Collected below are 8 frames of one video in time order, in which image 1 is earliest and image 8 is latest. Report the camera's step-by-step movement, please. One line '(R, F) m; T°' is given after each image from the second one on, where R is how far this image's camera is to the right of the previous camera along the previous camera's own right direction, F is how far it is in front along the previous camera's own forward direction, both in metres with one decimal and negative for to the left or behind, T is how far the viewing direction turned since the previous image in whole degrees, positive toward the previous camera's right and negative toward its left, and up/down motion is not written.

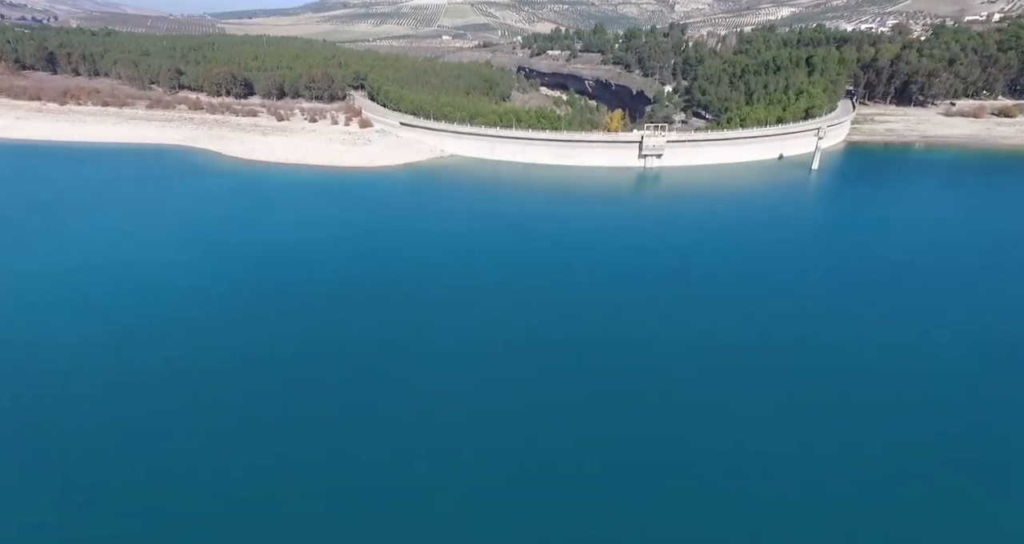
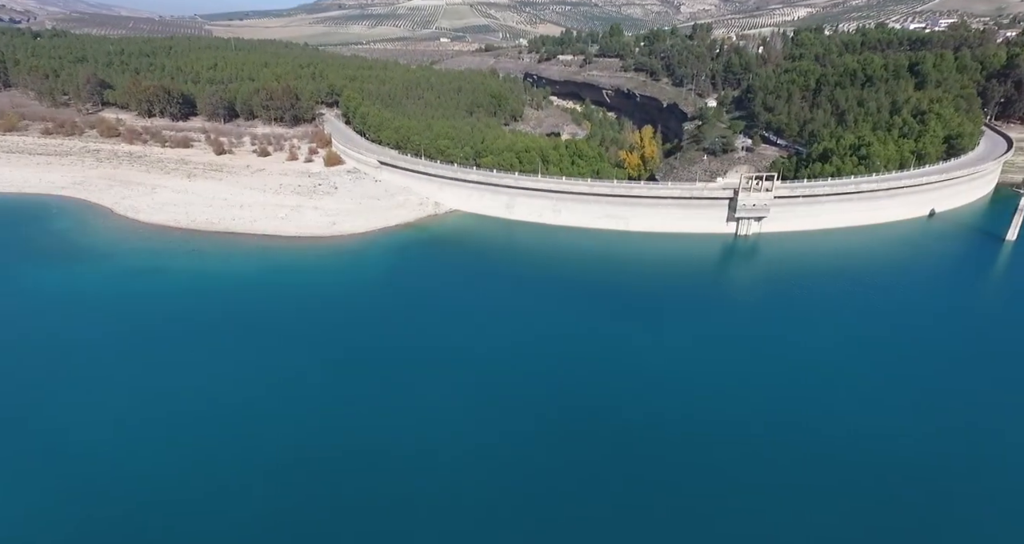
(-2.0, +20.7) m; 0°
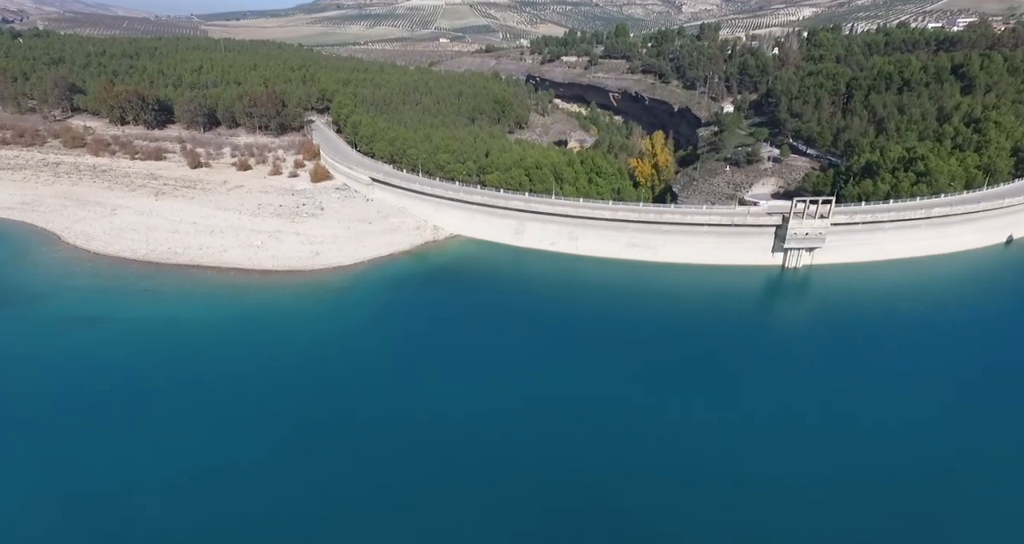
(-0.7, +5.9) m; 0°
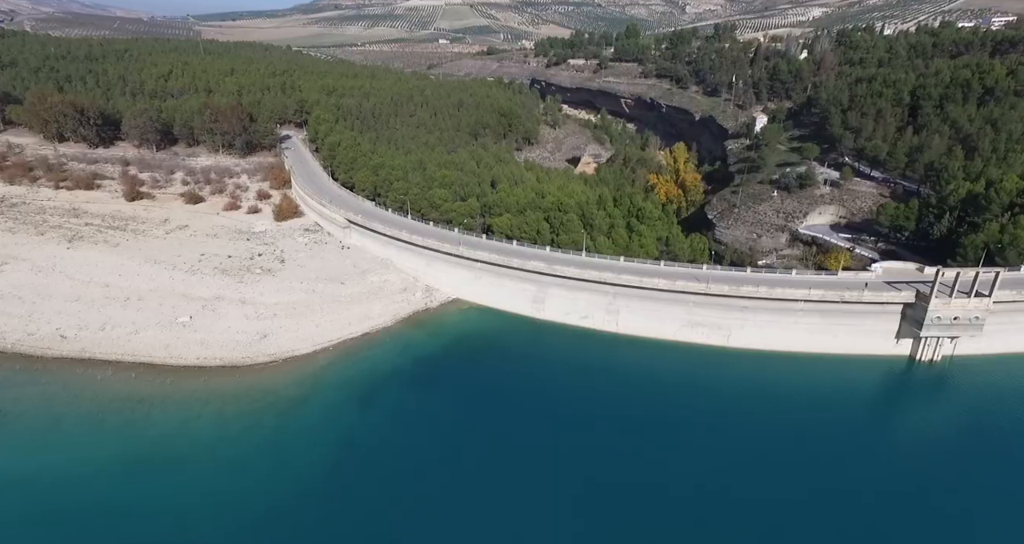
(-0.9, +10.3) m; 0°
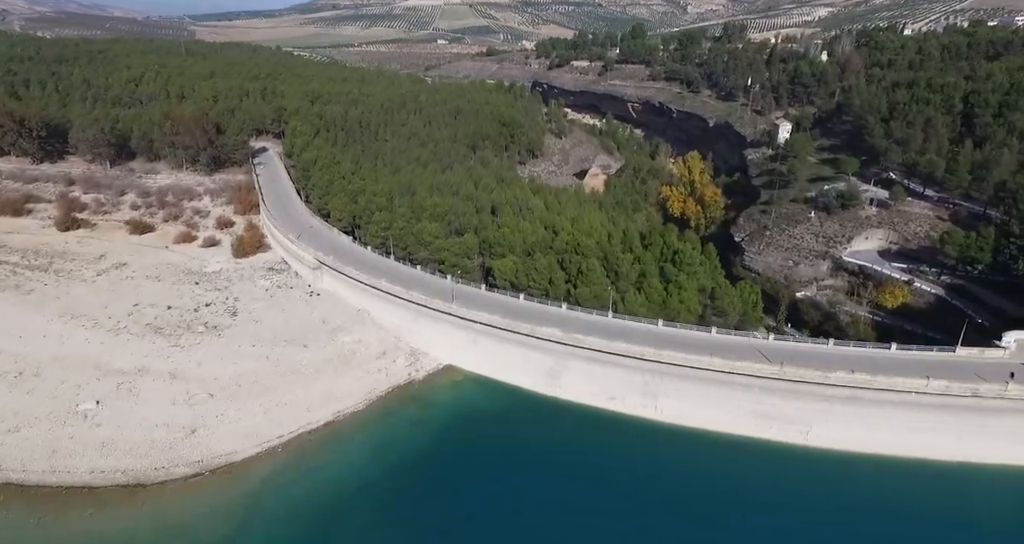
(-0.3, +6.7) m; 0°
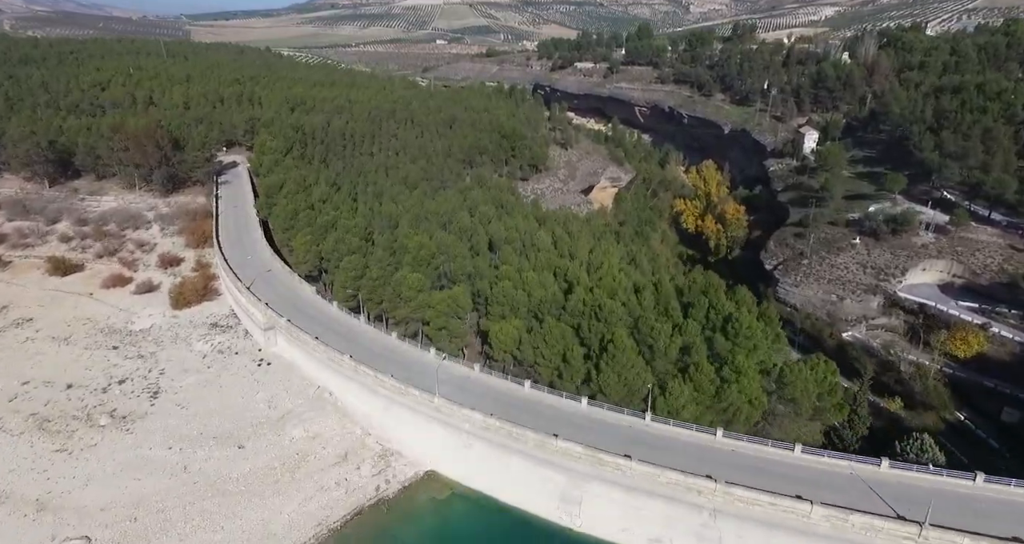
(-0.1, +6.5) m; 0°
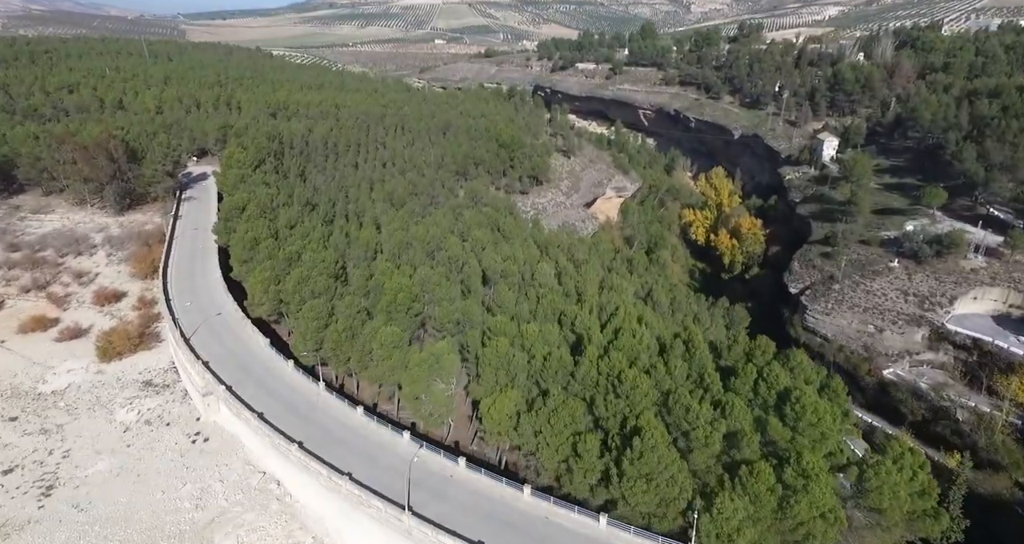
(+0.1, +4.7) m; 0°
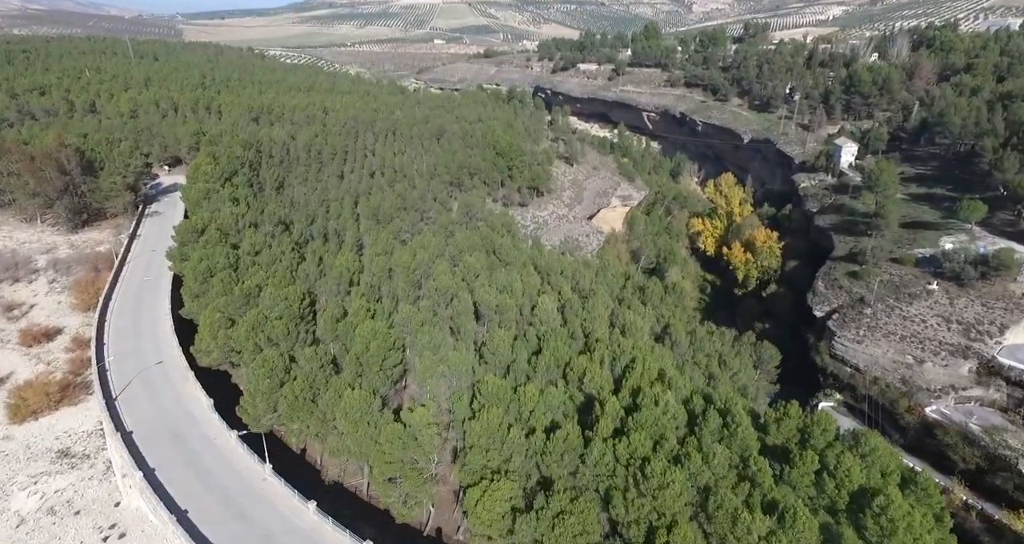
(+0.1, +3.8) m; 0°
